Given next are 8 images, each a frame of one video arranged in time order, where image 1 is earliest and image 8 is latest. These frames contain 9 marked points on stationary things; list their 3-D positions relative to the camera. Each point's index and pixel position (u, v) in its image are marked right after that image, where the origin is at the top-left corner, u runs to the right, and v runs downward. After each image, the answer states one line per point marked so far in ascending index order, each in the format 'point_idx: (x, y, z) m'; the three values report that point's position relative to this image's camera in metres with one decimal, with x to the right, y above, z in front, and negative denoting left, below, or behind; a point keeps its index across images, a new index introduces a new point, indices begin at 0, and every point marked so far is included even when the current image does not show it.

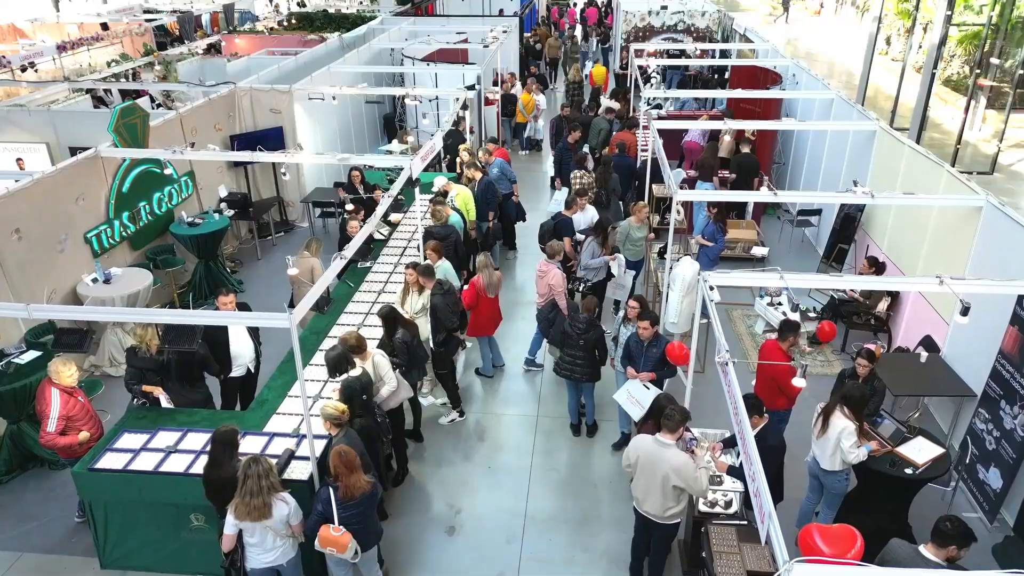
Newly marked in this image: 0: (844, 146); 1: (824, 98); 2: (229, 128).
0: (+3.3, +1.4, +8.2) m
1: (+3.3, +2.0, +8.8) m
2: (-3.1, +1.7, +9.0) m
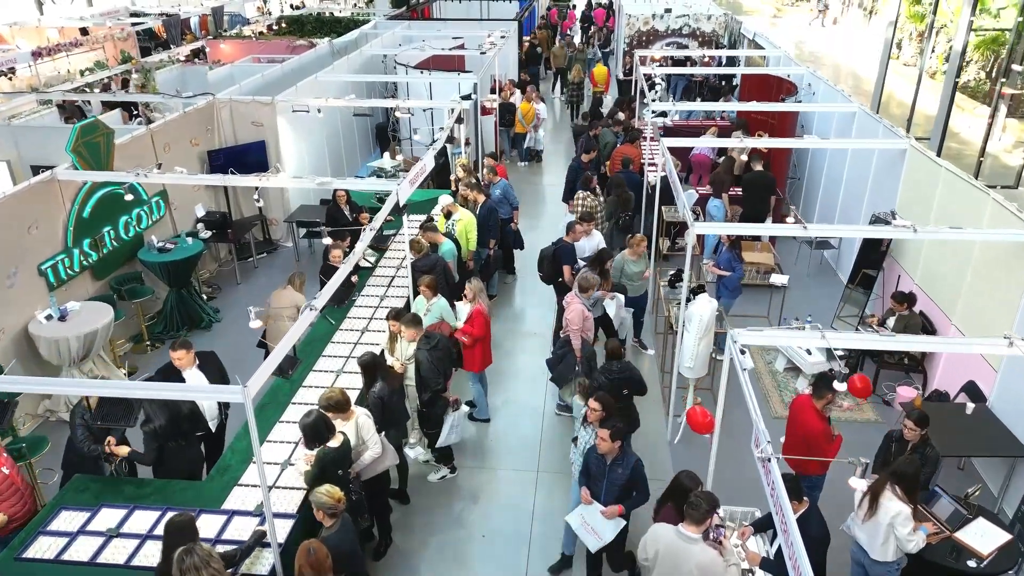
0: (+3.3, +1.1, +7.6) m
1: (+3.3, +1.7, +8.3) m
2: (-3.1, +1.5, +8.4) m
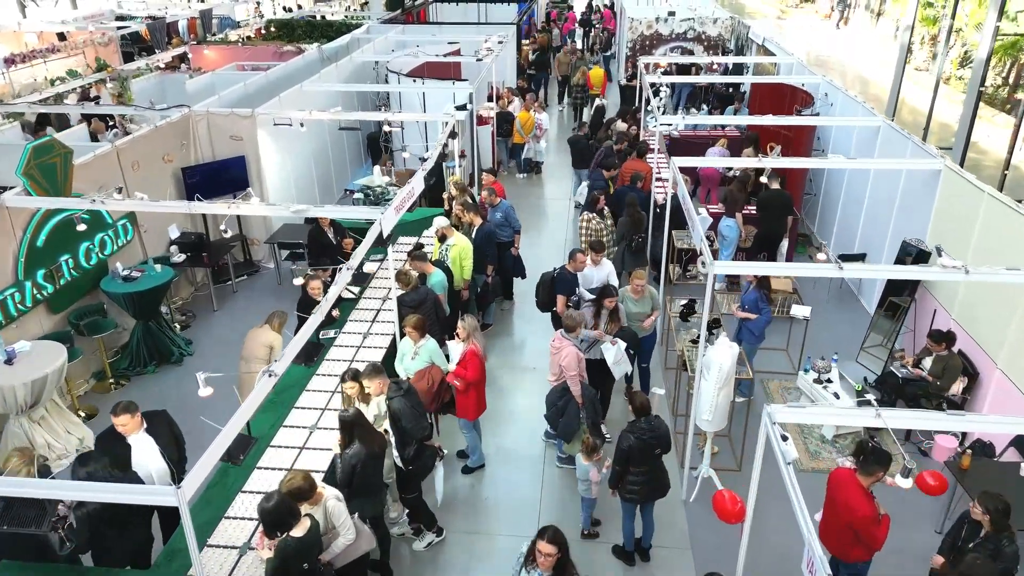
0: (+3.2, +0.9, +7.0) m
1: (+3.3, +1.5, +7.7) m
2: (-3.1, +1.2, +7.8) m
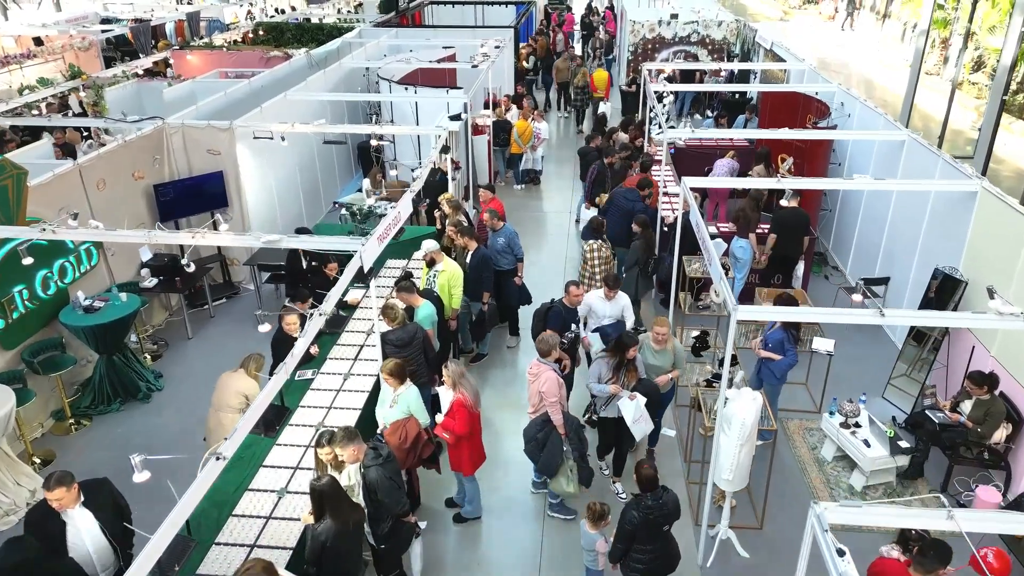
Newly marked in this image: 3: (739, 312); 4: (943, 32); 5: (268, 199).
0: (+3.2, +0.7, +6.5) m
1: (+3.3, +1.3, +7.2) m
2: (-3.1, +1.0, +7.2) m
3: (+1.0, -0.1, +3.8) m
4: (+6.0, +3.6, +11.5) m
5: (-2.4, +0.9, +8.1) m
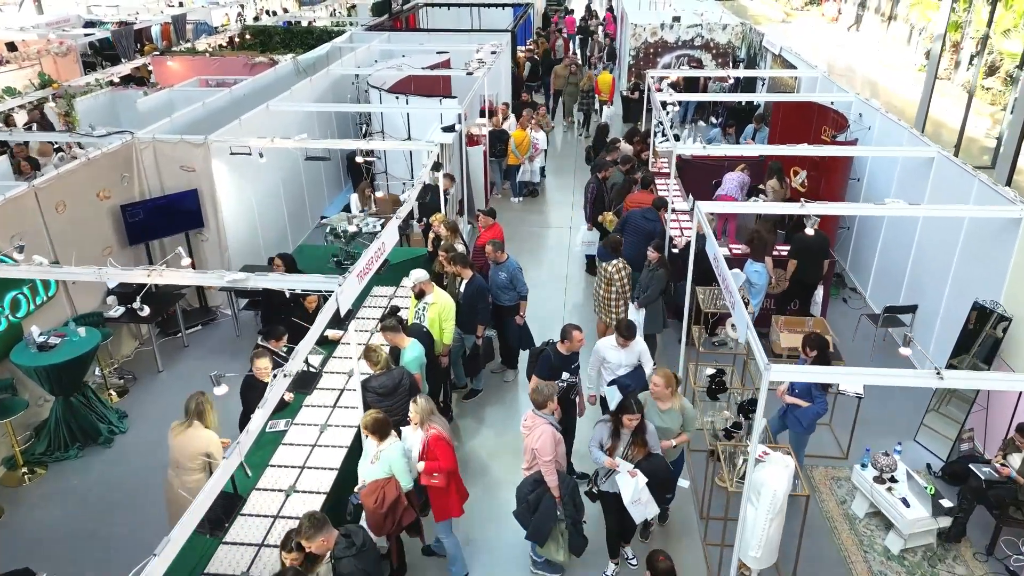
0: (+3.2, +0.4, +6.0) m
1: (+3.2, +1.0, +6.6) m
2: (-3.2, +0.8, +6.7) m
3: (+1.0, -0.3, +3.3) m
4: (+6.0, +3.4, +11.0) m
5: (-2.4, +0.6, +7.6) m
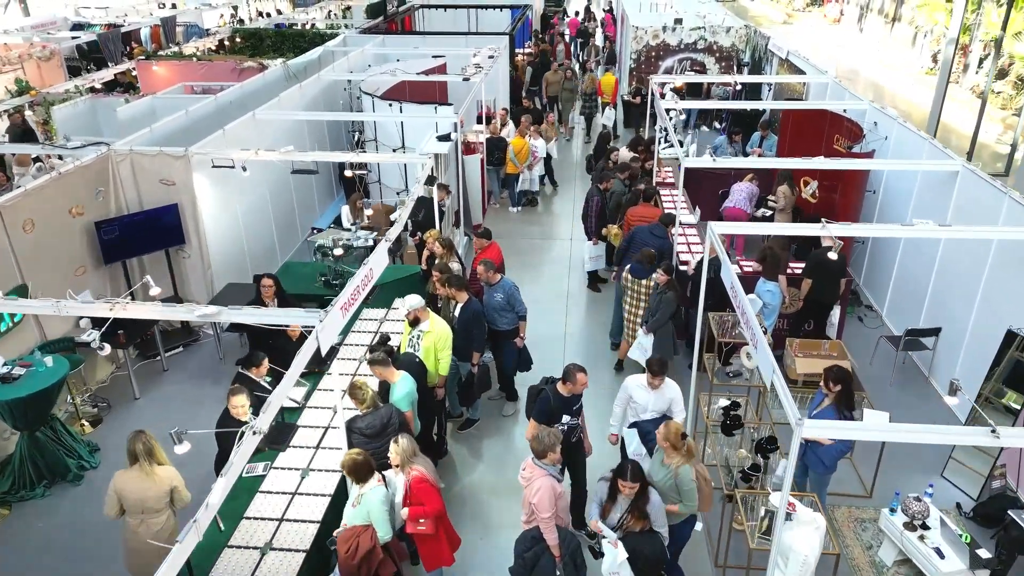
0: (+3.2, +0.3, +5.6) m
1: (+3.2, +0.9, +6.3) m
2: (-3.2, +0.6, +6.3) m
3: (+1.0, -0.5, +2.9) m
4: (+5.9, +3.2, +10.7) m
5: (-2.4, +0.5, +7.2) m
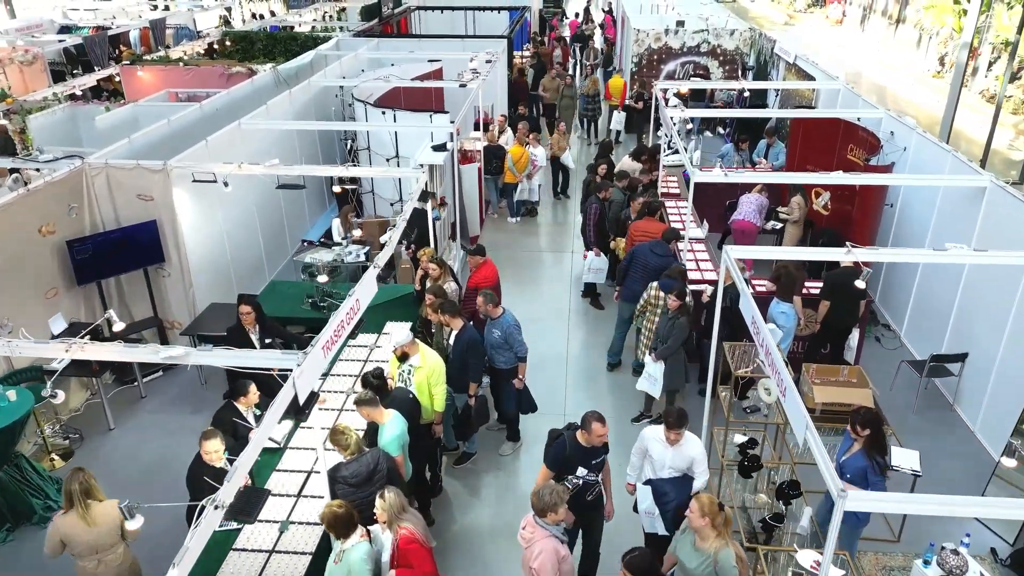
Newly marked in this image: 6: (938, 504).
0: (+3.2, +0.1, +5.2) m
1: (+3.2, +0.7, +5.9) m
2: (-3.2, +0.4, +5.9) m
3: (+1.0, -0.6, +2.5) m
4: (+5.9, +3.0, +10.3) m
5: (-2.5, +0.3, +6.8) m
6: (+1.3, -0.6, +2.5) m
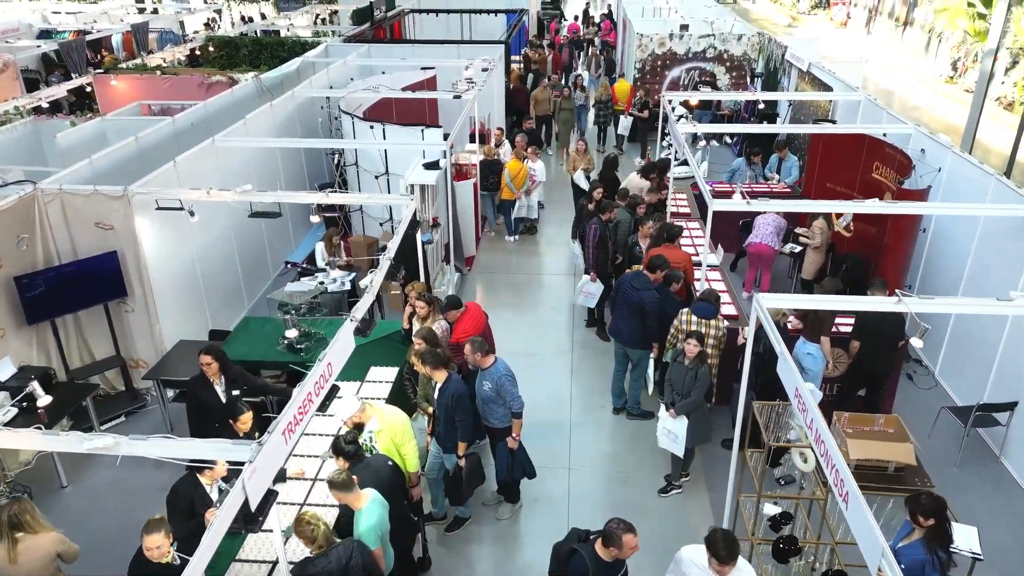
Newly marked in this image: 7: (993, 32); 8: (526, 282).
0: (+3.2, -0.1, +4.6) m
1: (+3.2, +0.5, +5.3) m
2: (-3.2, +0.2, +5.3) m
3: (+1.0, -0.9, +1.9) m
4: (+5.9, +2.8, +9.7) m
5: (-2.5, +0.1, +6.2) m
6: (+1.3, -0.9, +1.9) m
7: (+5.0, +2.7, +8.7) m
8: (+0.2, 0.0, +8.3) m
